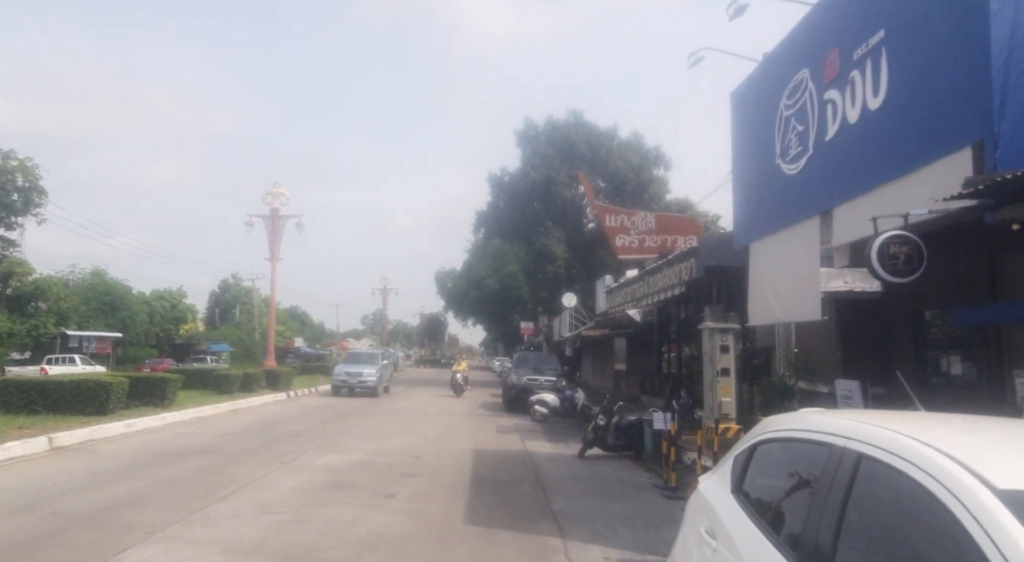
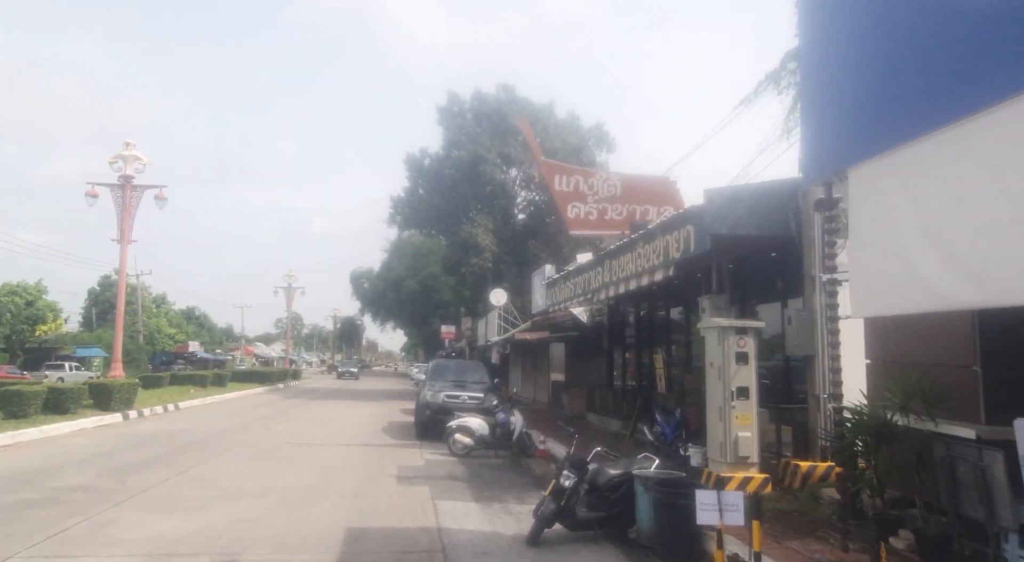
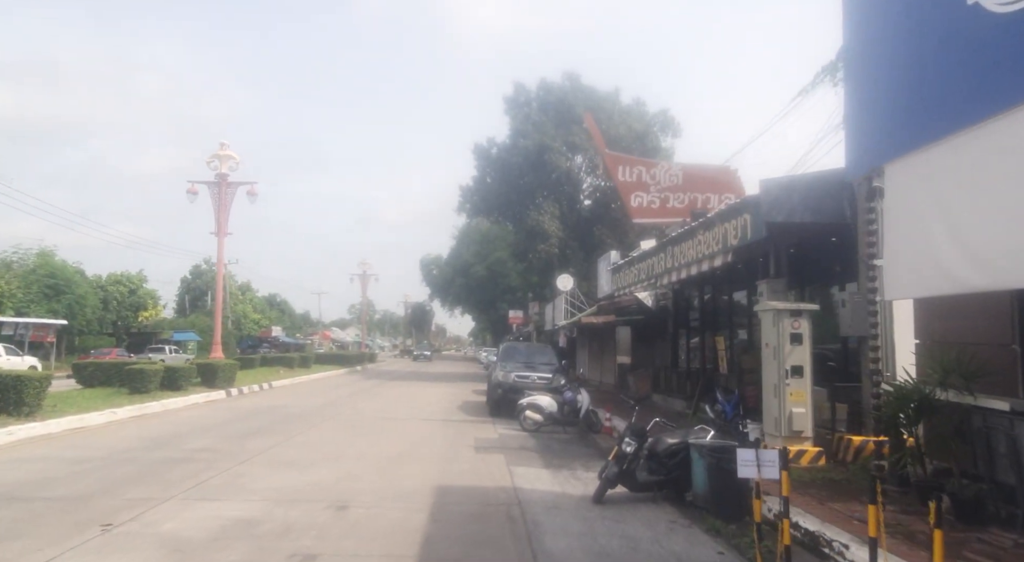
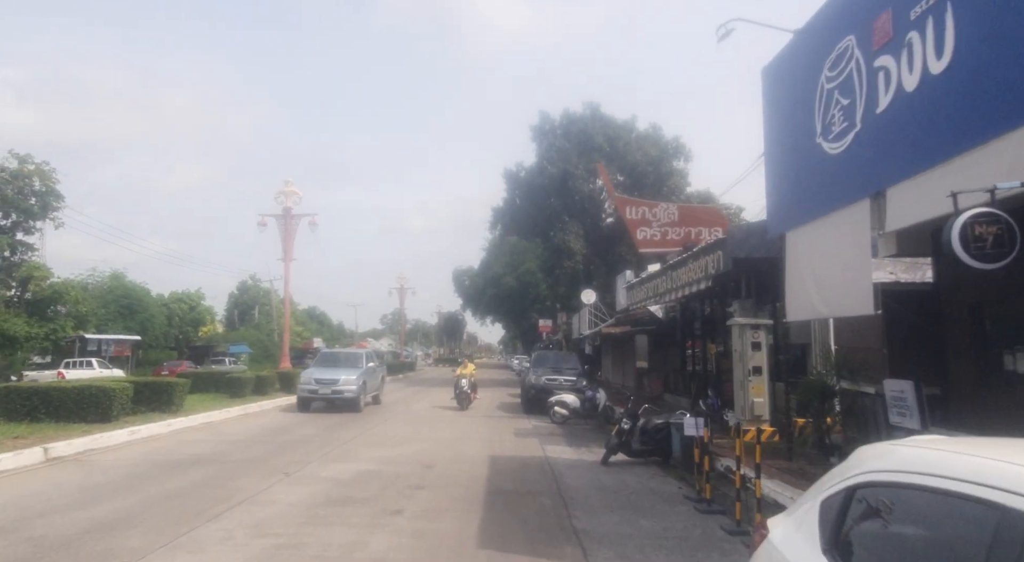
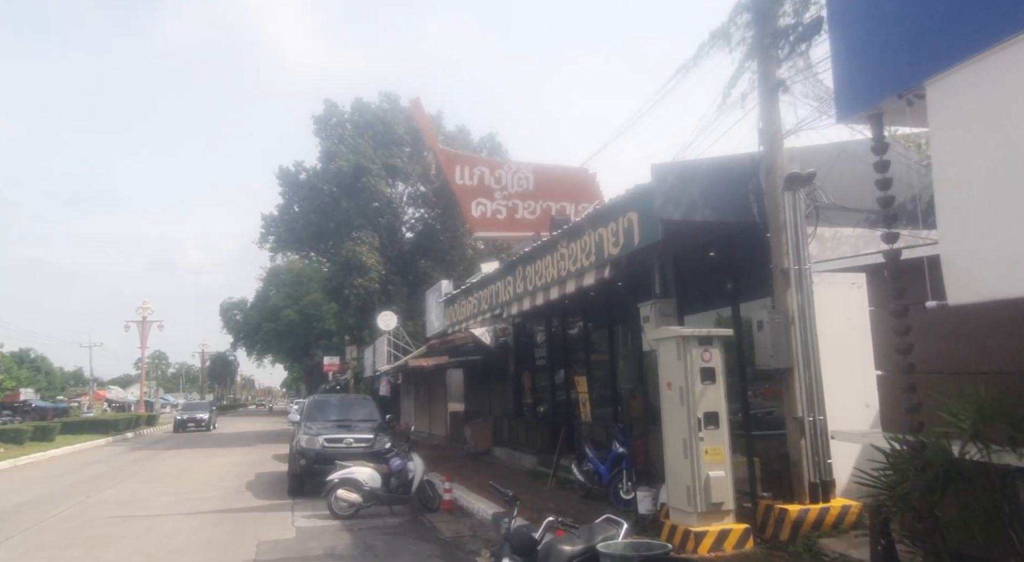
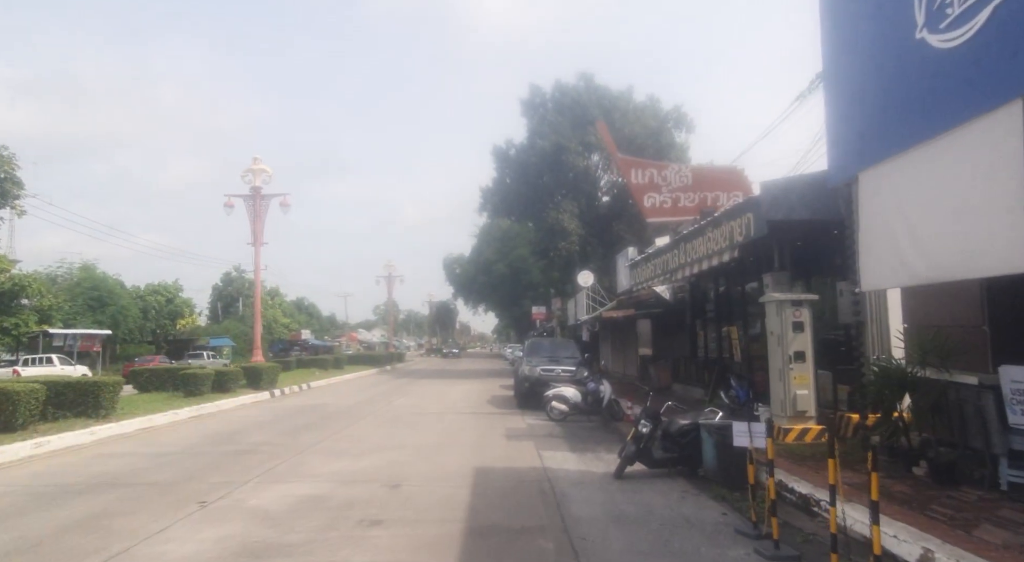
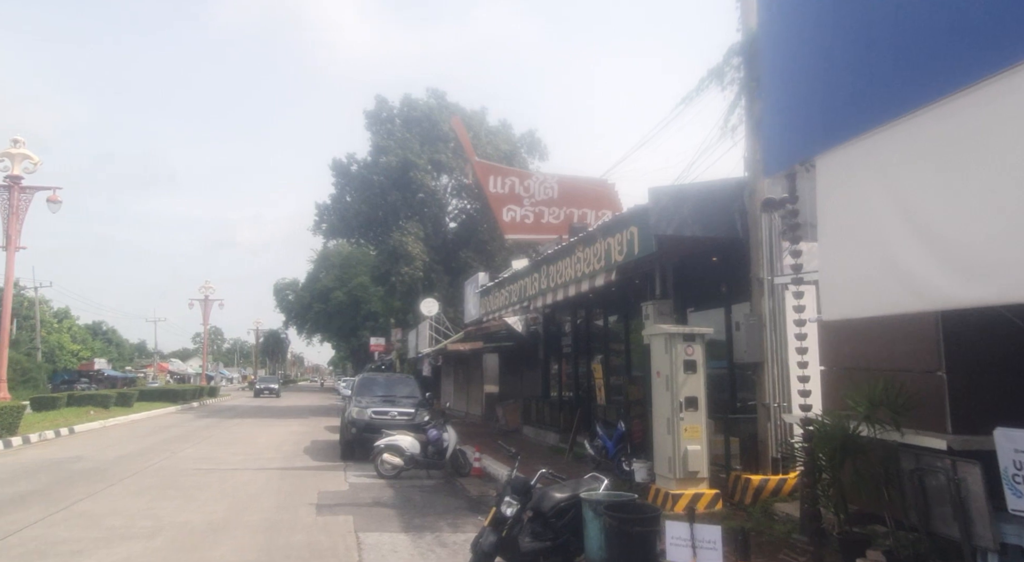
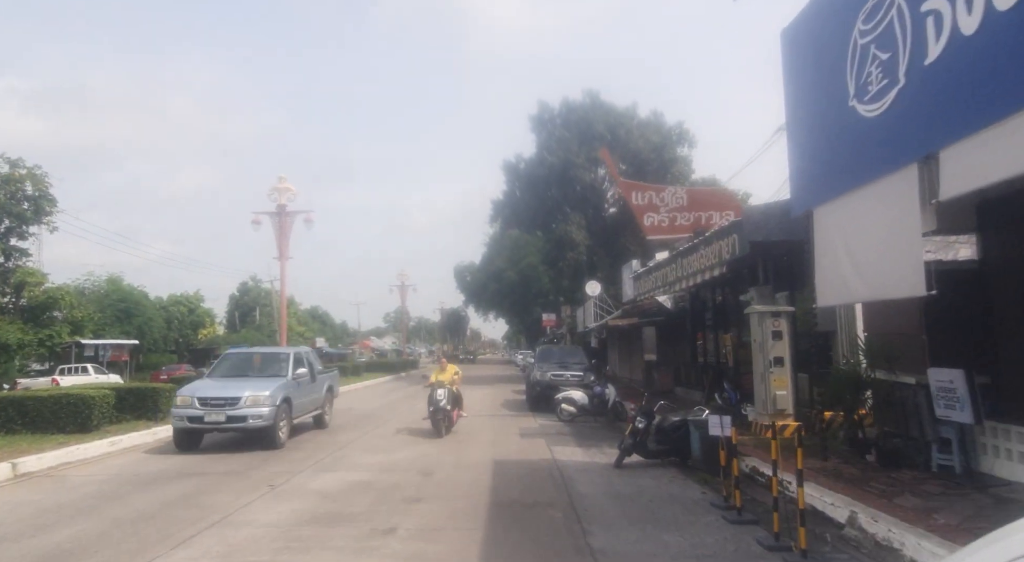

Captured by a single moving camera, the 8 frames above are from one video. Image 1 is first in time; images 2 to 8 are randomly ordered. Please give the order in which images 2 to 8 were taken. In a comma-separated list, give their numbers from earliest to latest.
4, 8, 6, 3, 2, 7, 5
